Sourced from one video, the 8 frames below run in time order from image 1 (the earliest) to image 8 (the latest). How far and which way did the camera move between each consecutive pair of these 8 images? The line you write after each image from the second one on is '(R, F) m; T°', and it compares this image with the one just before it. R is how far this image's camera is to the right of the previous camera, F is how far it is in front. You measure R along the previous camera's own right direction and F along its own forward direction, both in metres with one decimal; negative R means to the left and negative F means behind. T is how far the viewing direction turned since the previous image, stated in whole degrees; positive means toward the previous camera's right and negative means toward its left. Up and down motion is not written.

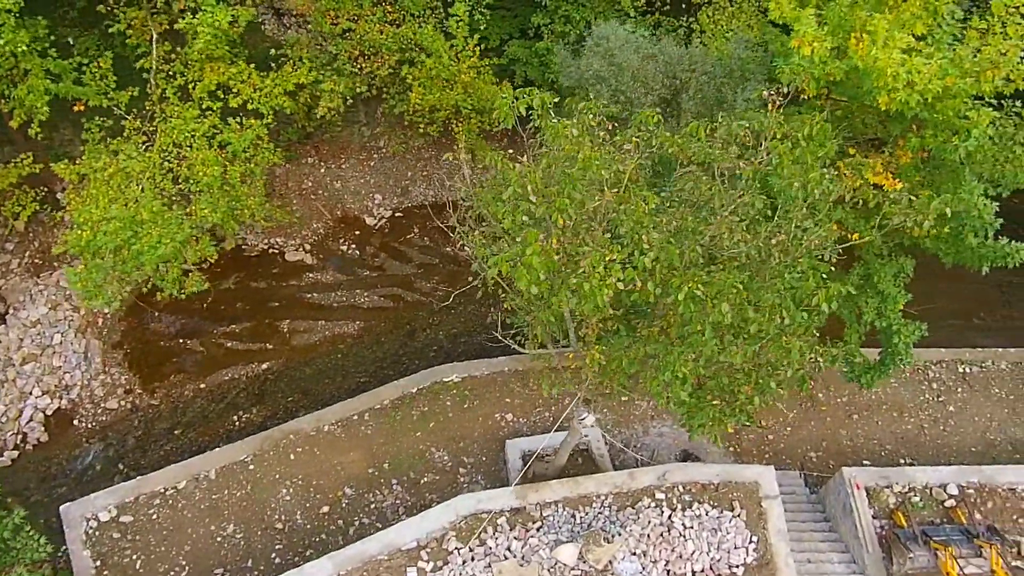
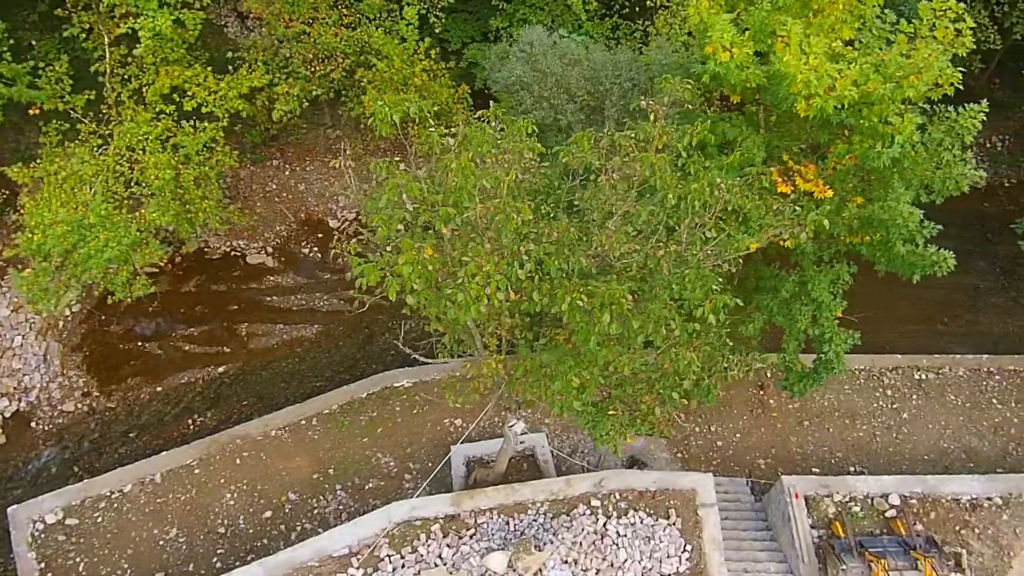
(+0.7, +0.1) m; -1°
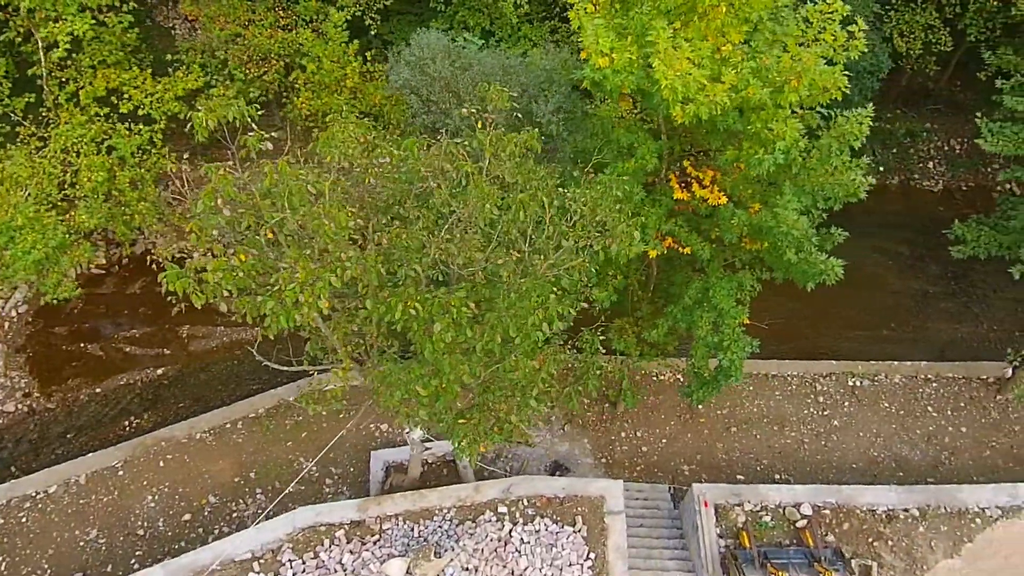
(+1.0, +0.1) m; -2°
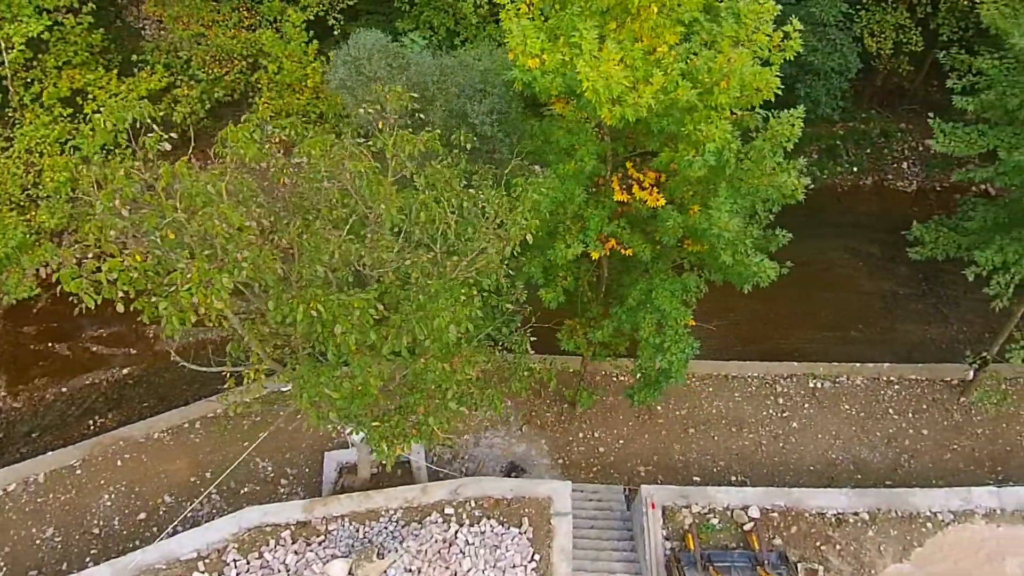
(+0.6, 0.0) m; -1°
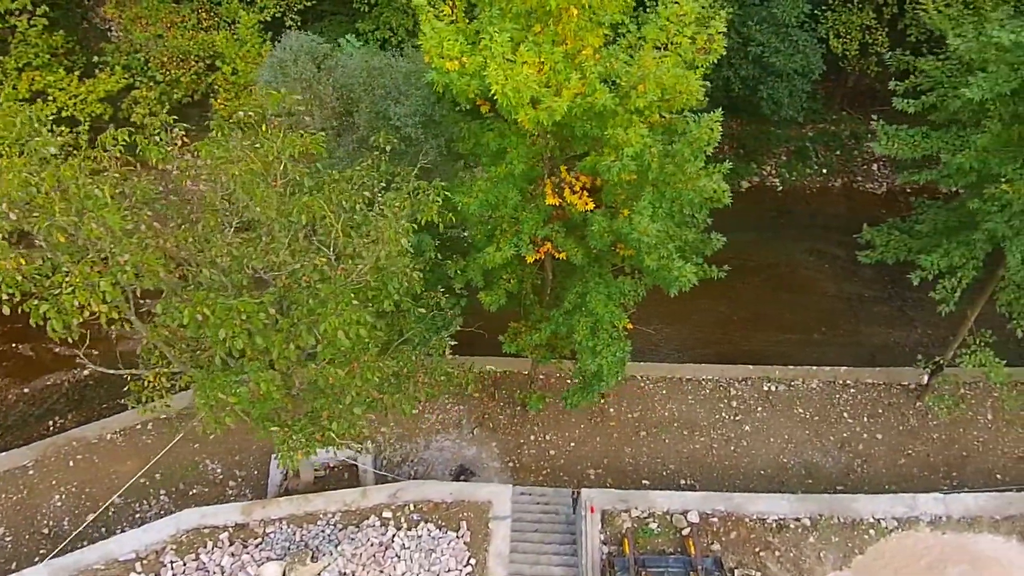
(+0.7, 0.0) m; -1°
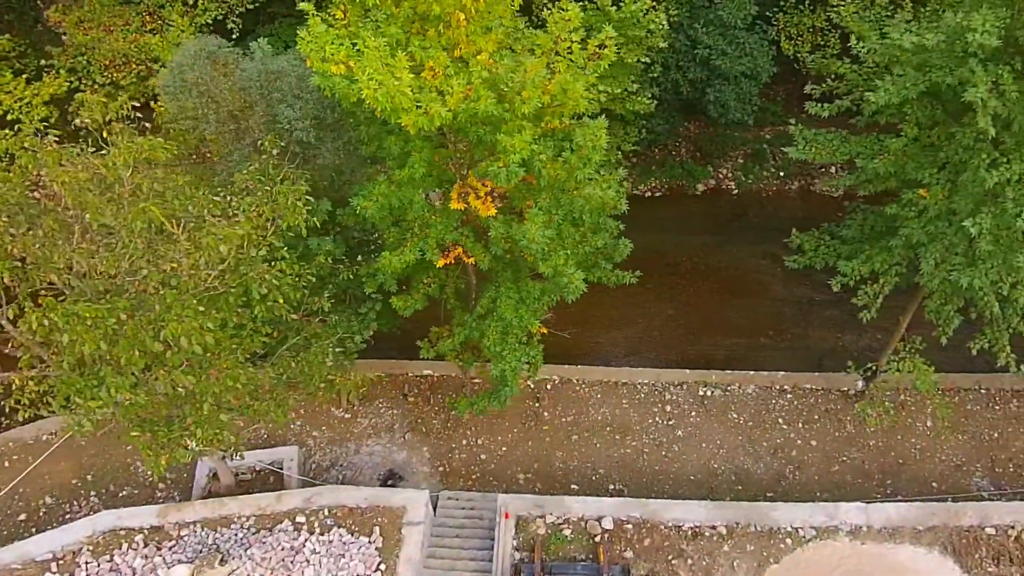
(+0.9, 0.0) m; -1°
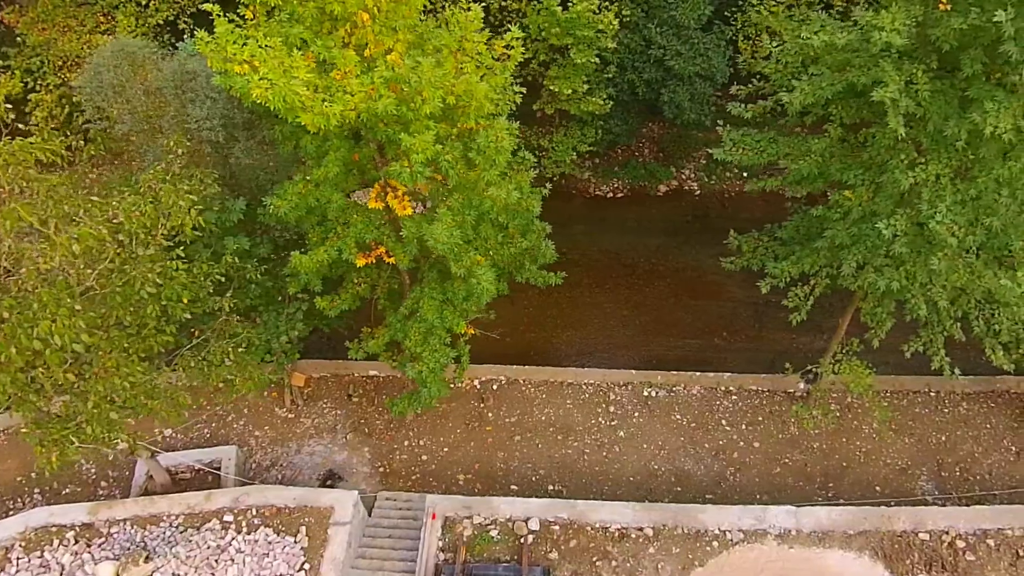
(+0.8, 0.0) m; -1°
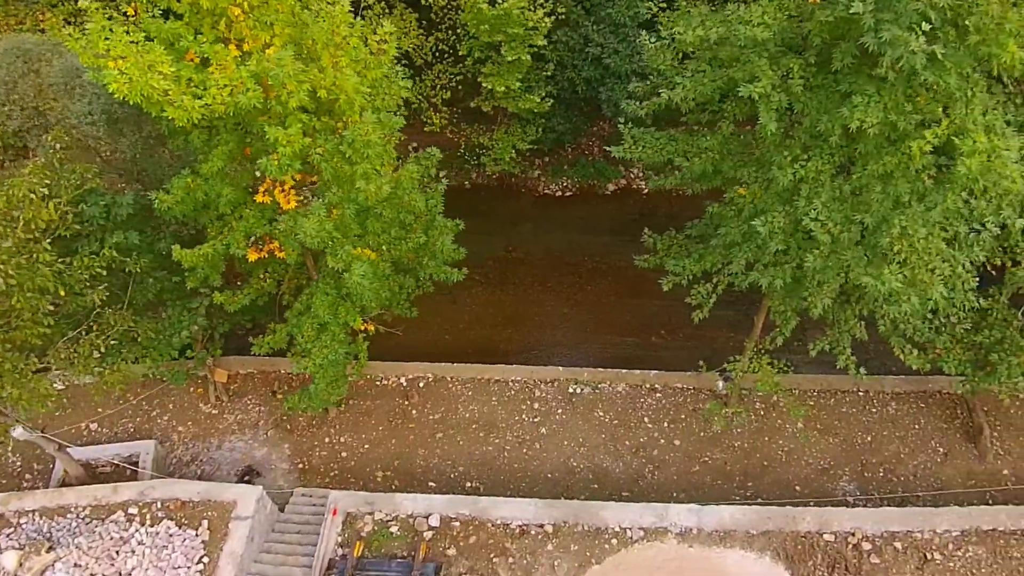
(+1.1, 0.0) m; -2°
